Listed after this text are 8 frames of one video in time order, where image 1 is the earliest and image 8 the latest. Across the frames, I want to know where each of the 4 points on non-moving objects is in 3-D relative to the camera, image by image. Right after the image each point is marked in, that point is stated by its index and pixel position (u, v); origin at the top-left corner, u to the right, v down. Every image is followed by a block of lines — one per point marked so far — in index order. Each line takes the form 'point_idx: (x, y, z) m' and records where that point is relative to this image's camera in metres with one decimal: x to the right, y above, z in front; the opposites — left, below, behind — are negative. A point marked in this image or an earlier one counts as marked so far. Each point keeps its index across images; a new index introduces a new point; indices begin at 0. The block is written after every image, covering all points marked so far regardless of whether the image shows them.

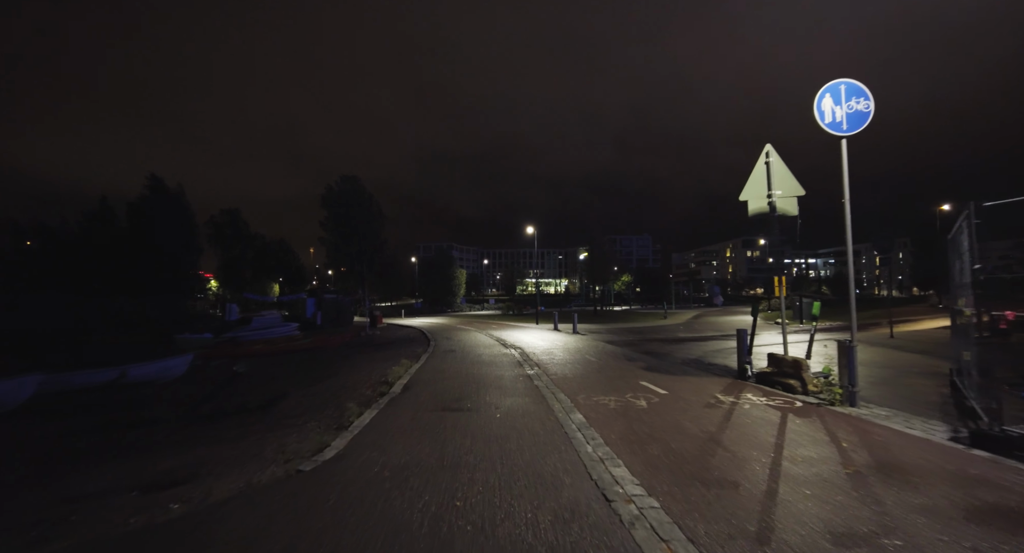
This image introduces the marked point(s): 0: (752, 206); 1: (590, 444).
0: (+5.3, +1.6, +9.9) m
1: (+1.0, -2.2, +6.0) m
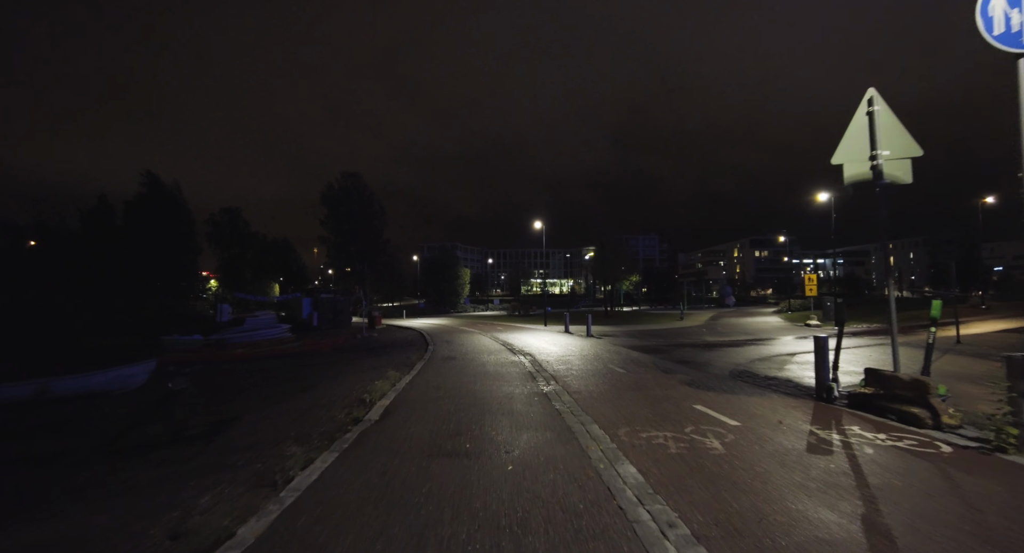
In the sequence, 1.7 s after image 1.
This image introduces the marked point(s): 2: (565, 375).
0: (+5.5, +1.7, +7.5) m
1: (+1.2, -2.1, +3.6) m
2: (+1.4, -2.6, +12.0) m
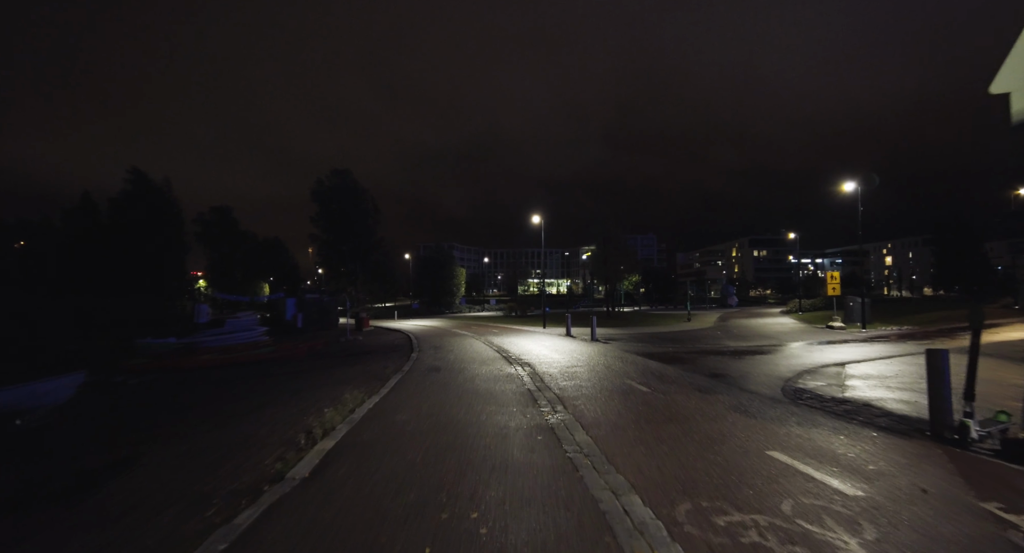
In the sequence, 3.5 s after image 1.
0: (+5.4, +1.8, +5.0) m
1: (+1.2, -1.9, +1.1) m
2: (+1.2, -2.5, +9.5) m
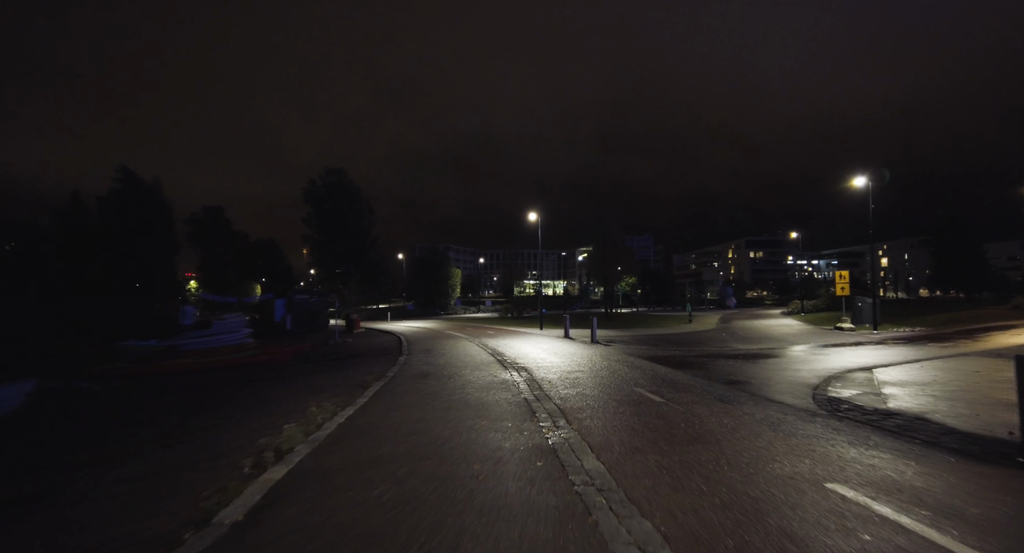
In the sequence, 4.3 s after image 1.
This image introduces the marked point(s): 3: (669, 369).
0: (+5.4, +2.0, +3.9) m
1: (+1.2, -1.8, -0.1) m
2: (+1.1, -2.4, +8.3) m
3: (+4.4, -2.6, +12.8) m
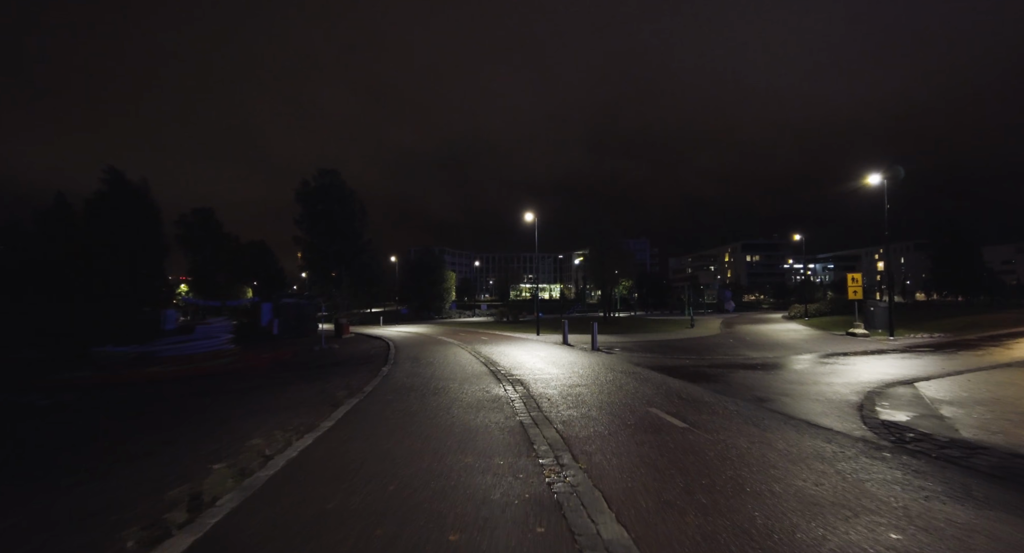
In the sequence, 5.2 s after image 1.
0: (+5.3, +2.0, +2.5) m
1: (+1.1, -1.7, -1.5) m
2: (+1.0, -2.4, +6.9) m
3: (+4.3, -2.6, +11.4) m
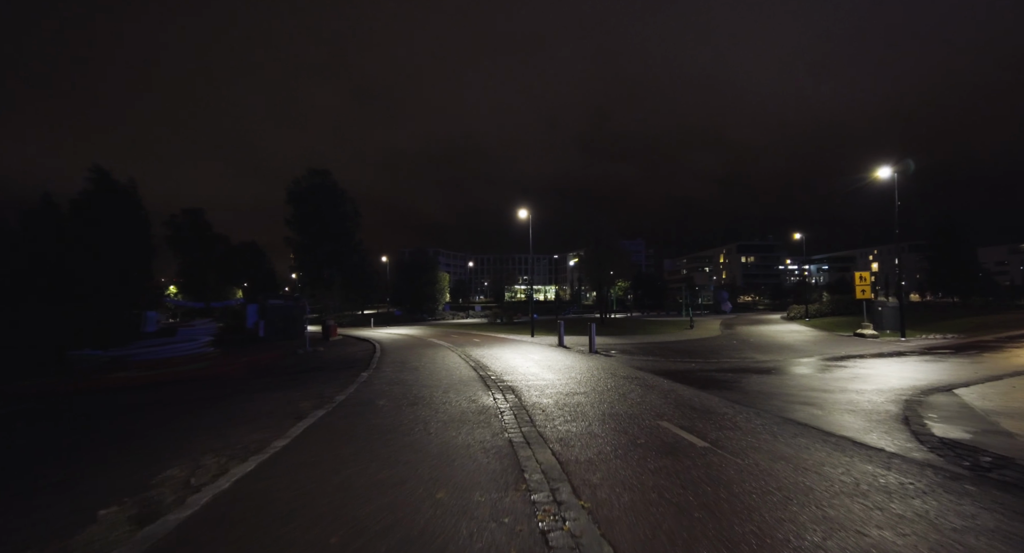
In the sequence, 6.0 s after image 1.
0: (+5.2, +2.1, +1.4) m
1: (+1.1, -1.6, -2.7) m
2: (+0.9, -2.3, +5.7) m
3: (+4.1, -2.5, +10.2) m
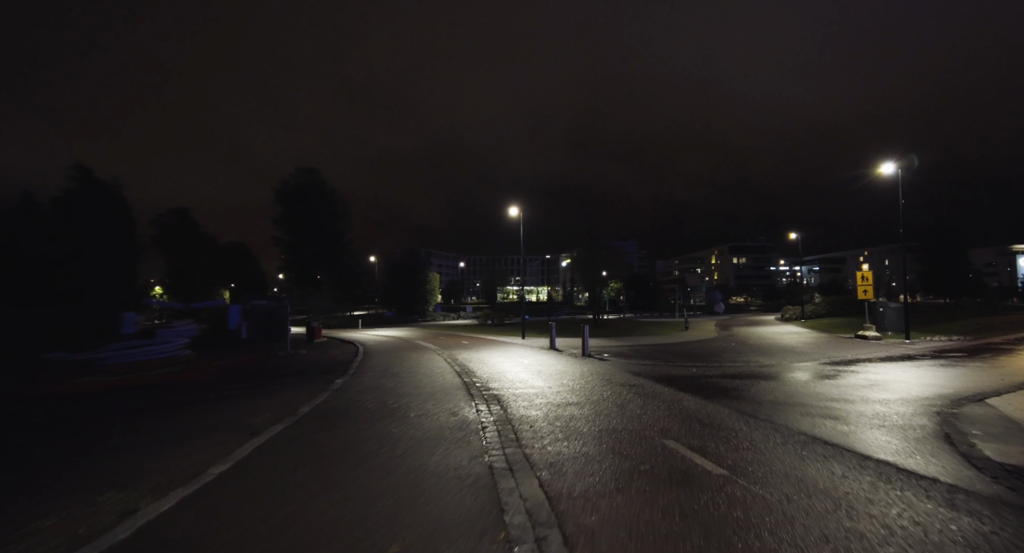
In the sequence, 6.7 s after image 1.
0: (+5.0, +2.2, +0.4) m
1: (+1.0, -1.5, -3.7) m
2: (+0.6, -2.2, +4.7) m
3: (+3.8, -2.5, +9.3) m
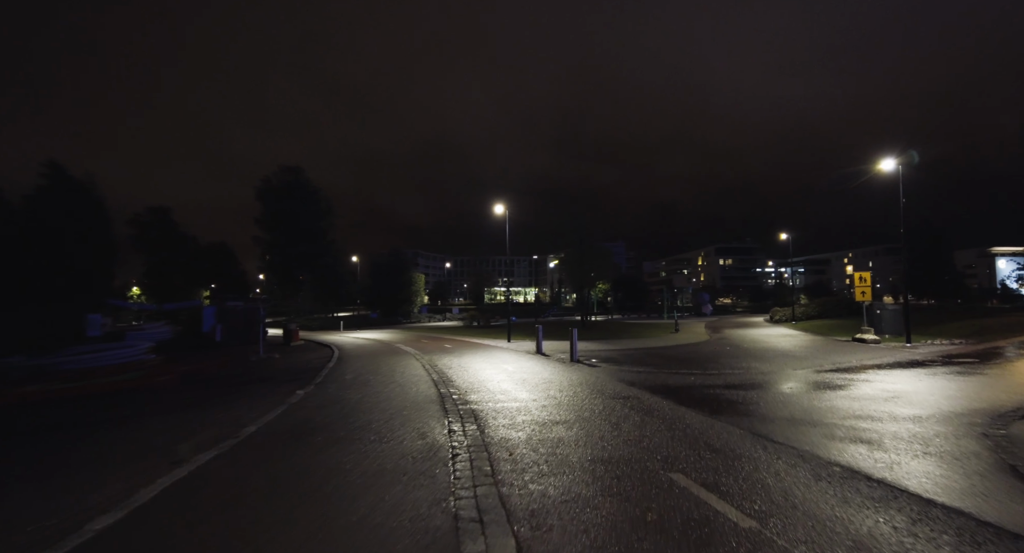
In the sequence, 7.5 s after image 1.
0: (+4.9, +2.2, -0.7) m
1: (+0.9, -1.4, -4.9) m
2: (+0.4, -2.2, +3.5) m
3: (+3.4, -2.5, +8.2) m
